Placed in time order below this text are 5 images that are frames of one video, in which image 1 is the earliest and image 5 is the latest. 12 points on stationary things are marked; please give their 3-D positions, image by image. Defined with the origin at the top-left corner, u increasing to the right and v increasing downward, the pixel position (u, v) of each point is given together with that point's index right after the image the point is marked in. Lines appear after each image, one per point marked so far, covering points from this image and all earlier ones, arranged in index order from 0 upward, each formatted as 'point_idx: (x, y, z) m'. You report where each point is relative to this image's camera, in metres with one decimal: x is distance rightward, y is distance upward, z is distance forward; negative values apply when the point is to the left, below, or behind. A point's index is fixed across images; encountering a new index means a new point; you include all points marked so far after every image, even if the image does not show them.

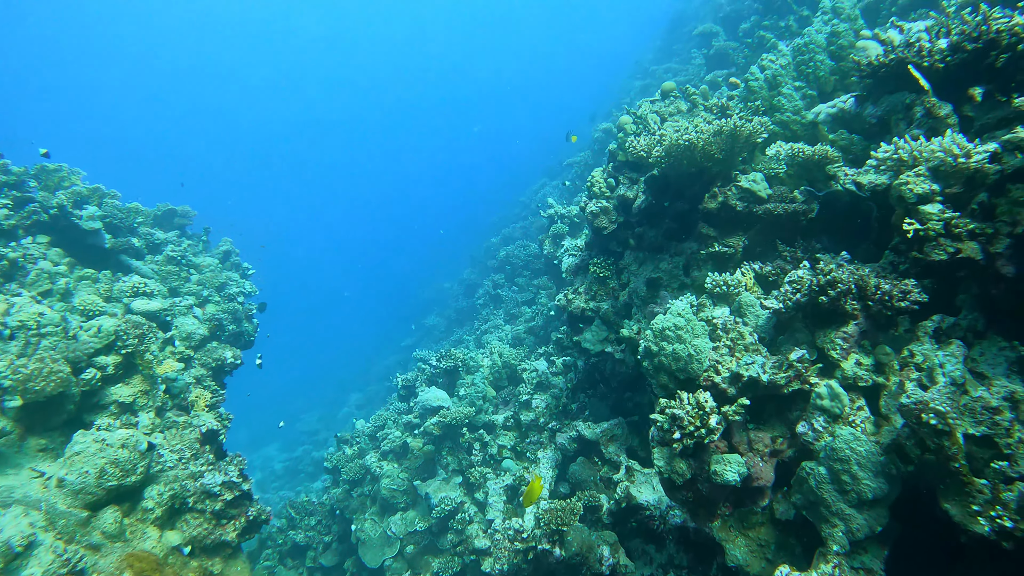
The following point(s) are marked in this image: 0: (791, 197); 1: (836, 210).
0: (+2.6, +0.9, +6.6) m
1: (+2.8, +0.7, +6.1) m
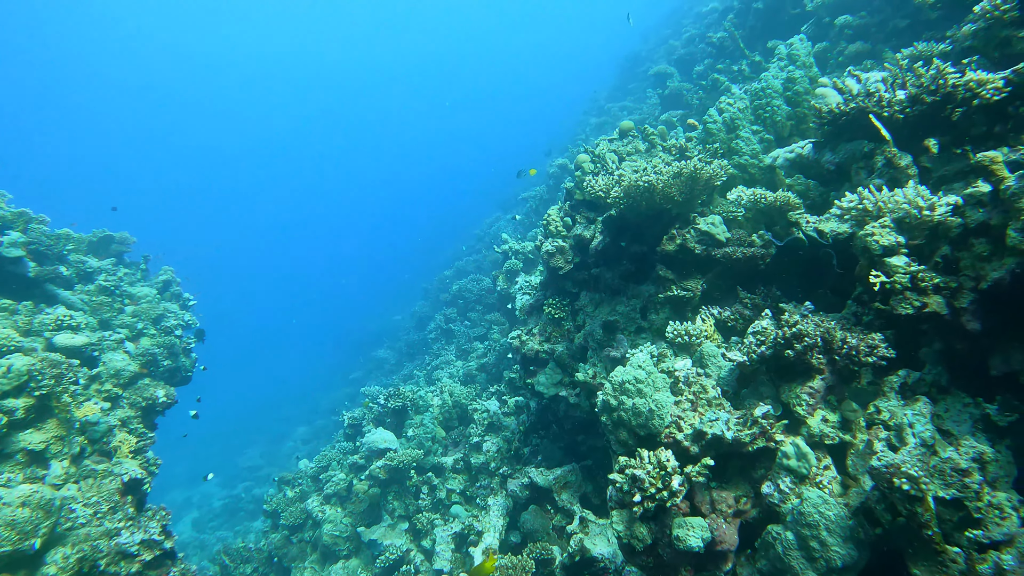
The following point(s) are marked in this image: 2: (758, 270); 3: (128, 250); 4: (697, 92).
0: (+2.2, +0.5, +6.5) m
1: (+2.4, +0.3, +6.0) m
2: (+2.2, +0.2, +6.5) m
3: (-8.3, +0.8, +15.3) m
4: (+4.6, +4.9, +17.8) m
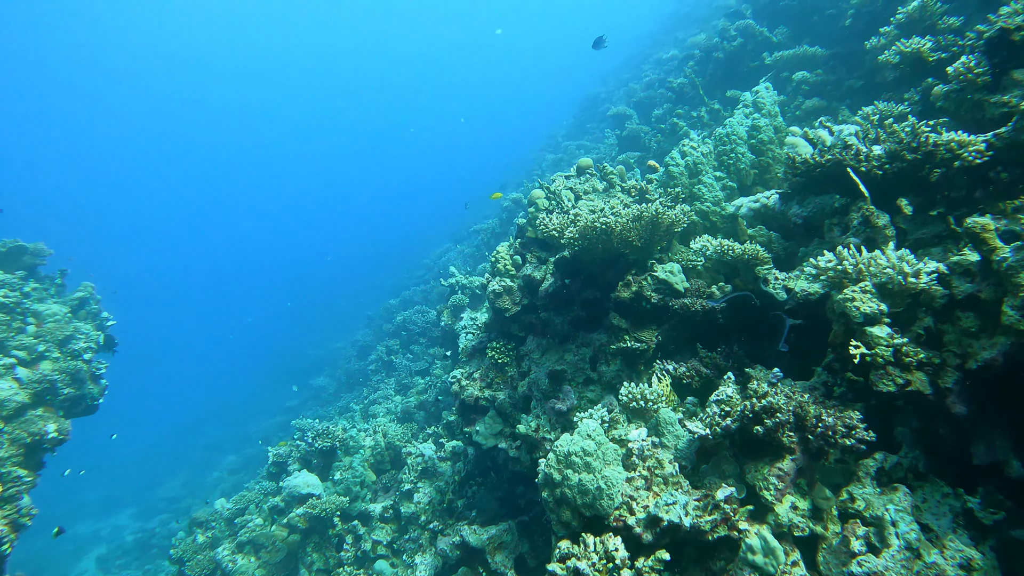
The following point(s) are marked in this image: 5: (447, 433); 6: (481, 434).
0: (+1.7, 0.0, +6.1) m
1: (+1.9, -0.2, +5.6) m
2: (+1.7, -0.3, +6.1) m
3: (-9.3, +0.6, +14.1) m
4: (+3.6, +3.8, +17.7) m
5: (-0.9, -2.1, +10.1) m
6: (-0.3, -1.6, +7.7) m
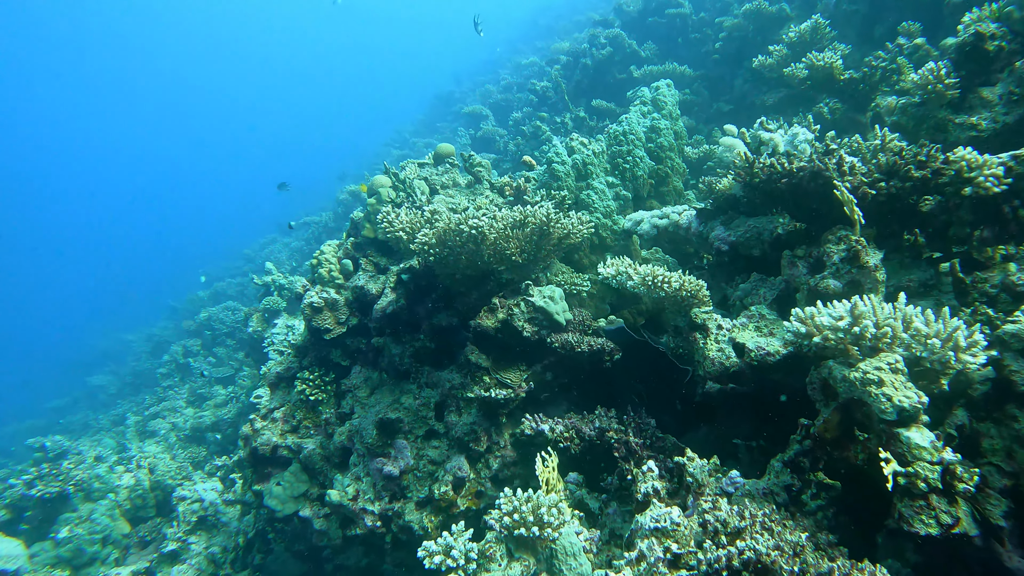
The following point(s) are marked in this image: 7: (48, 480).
0: (+0.6, -0.3, +4.6) m
1: (+0.9, -0.5, +4.2) m
2: (+0.6, -0.6, +4.6) m
3: (-11.9, +1.2, +9.8) m
4: (0.0, +3.5, +16.4) m
5: (-3.0, -2.1, +7.9) m
6: (-1.9, -1.7, +5.6) m
7: (-5.3, -2.2, +8.2) m
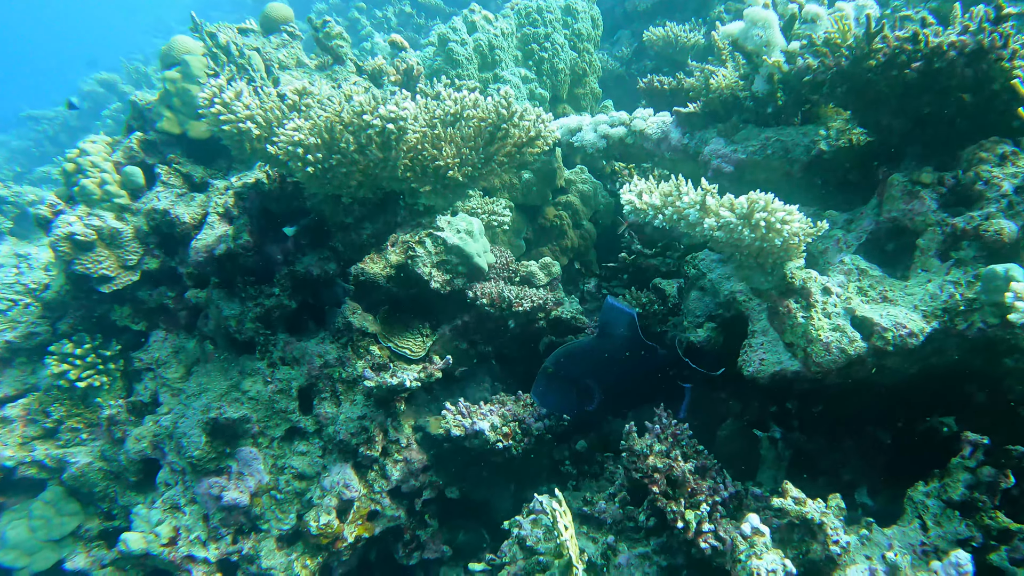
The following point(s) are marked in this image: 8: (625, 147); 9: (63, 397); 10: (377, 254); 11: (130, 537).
0: (+0.2, 0.0, +3.2) m
1: (+0.6, -0.2, +2.9) m
2: (+0.2, -0.3, +3.2) m
3: (-13.2, +1.8, +4.4) m
4: (-3.7, +5.0, +13.9) m
5: (-4.2, -1.5, +5.4) m
6: (-2.4, -1.3, +3.6) m
7: (-6.5, -1.6, +5.2) m
8: (+0.6, +0.7, +3.7) m
9: (-2.6, -0.6, +4.1) m
10: (-0.6, +0.2, +3.3) m
11: (-1.7, -1.1, +3.2) m
